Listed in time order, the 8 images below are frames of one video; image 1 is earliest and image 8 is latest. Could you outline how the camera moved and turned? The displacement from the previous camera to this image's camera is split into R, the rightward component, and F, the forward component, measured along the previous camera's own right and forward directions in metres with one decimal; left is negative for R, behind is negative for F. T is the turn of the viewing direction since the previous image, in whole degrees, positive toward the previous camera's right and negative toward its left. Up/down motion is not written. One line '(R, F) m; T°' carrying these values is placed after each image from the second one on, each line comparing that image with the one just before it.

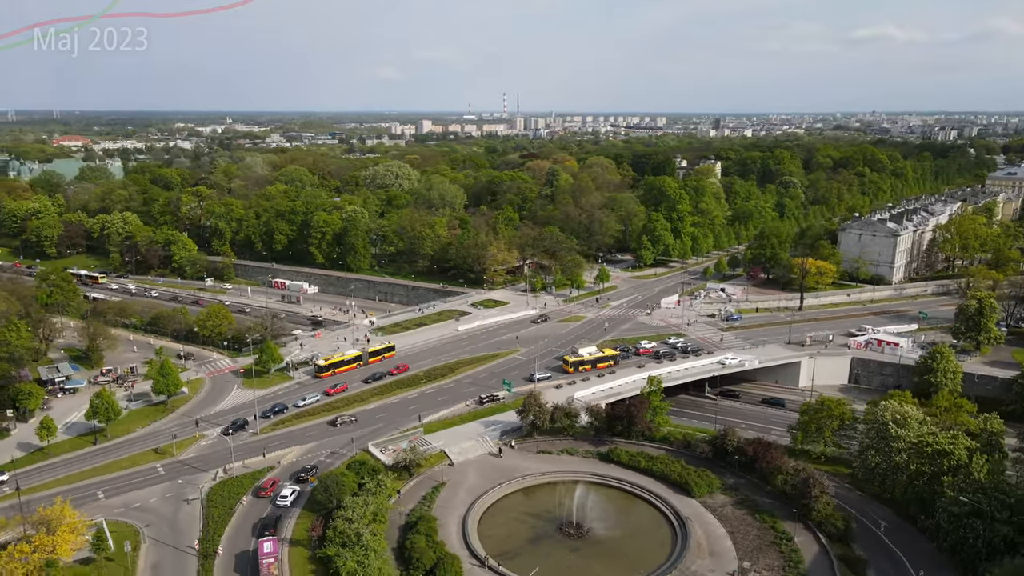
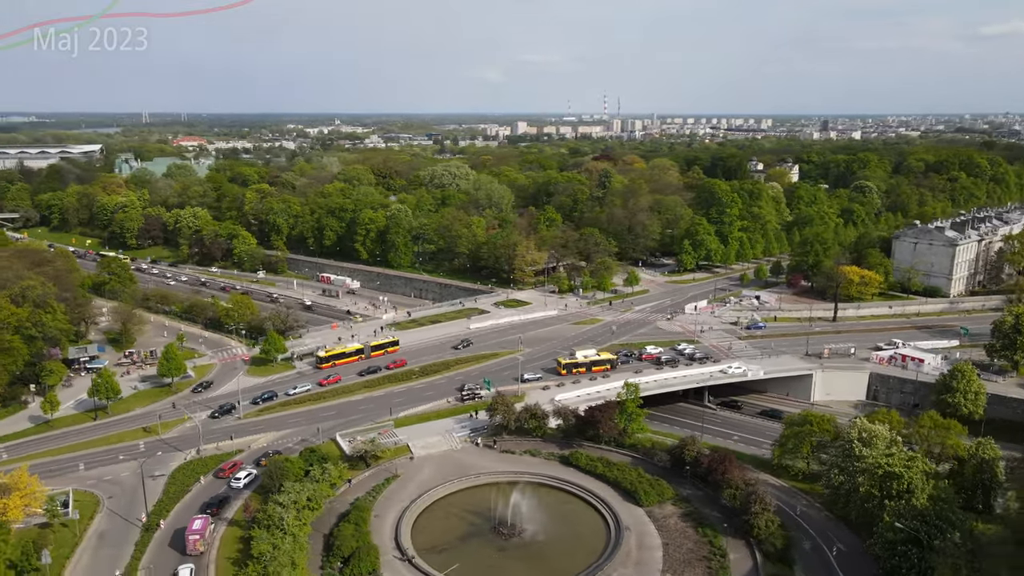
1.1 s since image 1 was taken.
(+6.6, +0.4) m; -7°
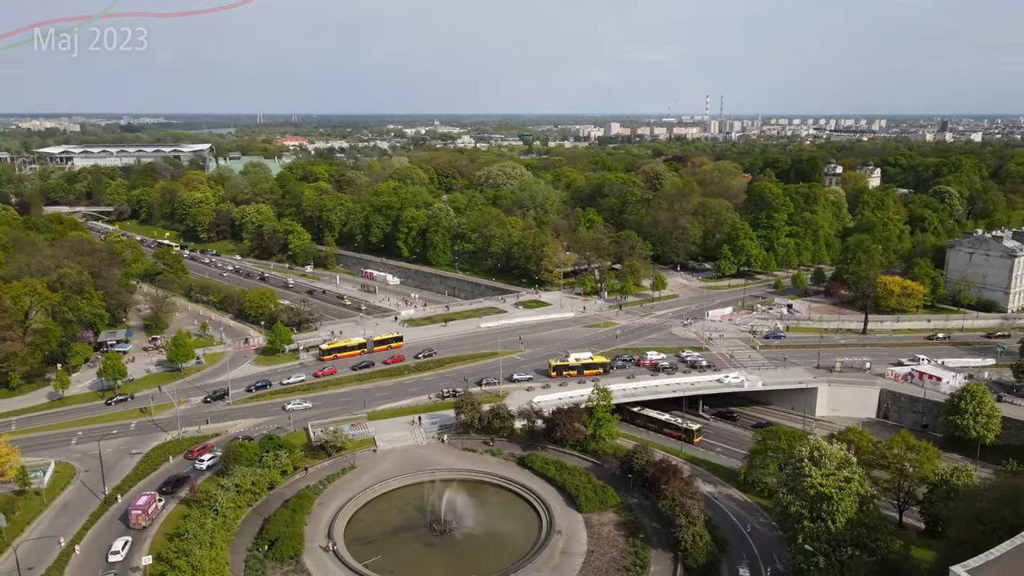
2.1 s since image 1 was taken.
(+6.6, +0.3) m; -7°
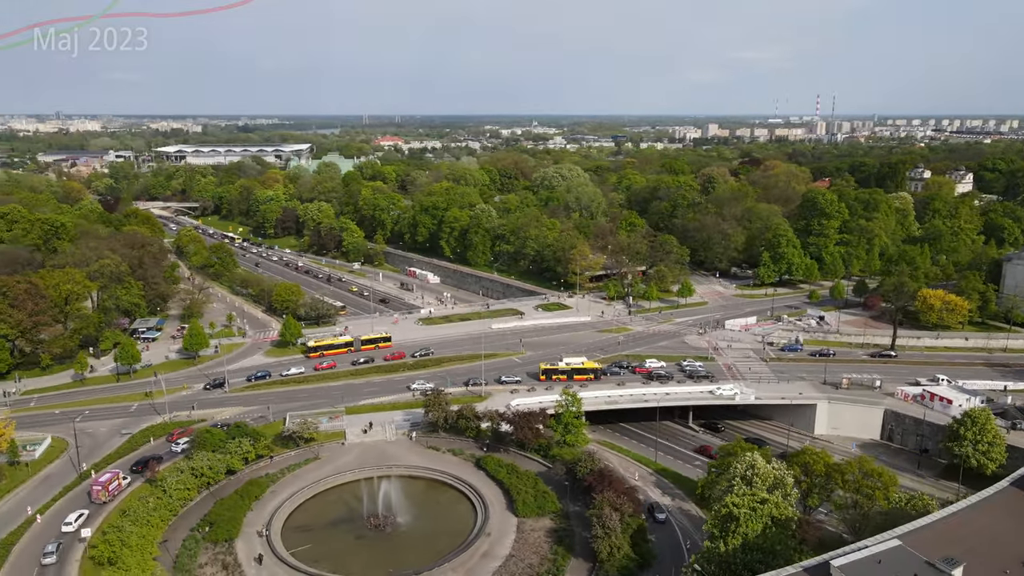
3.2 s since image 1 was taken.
(+6.7, +0.2) m; -7°
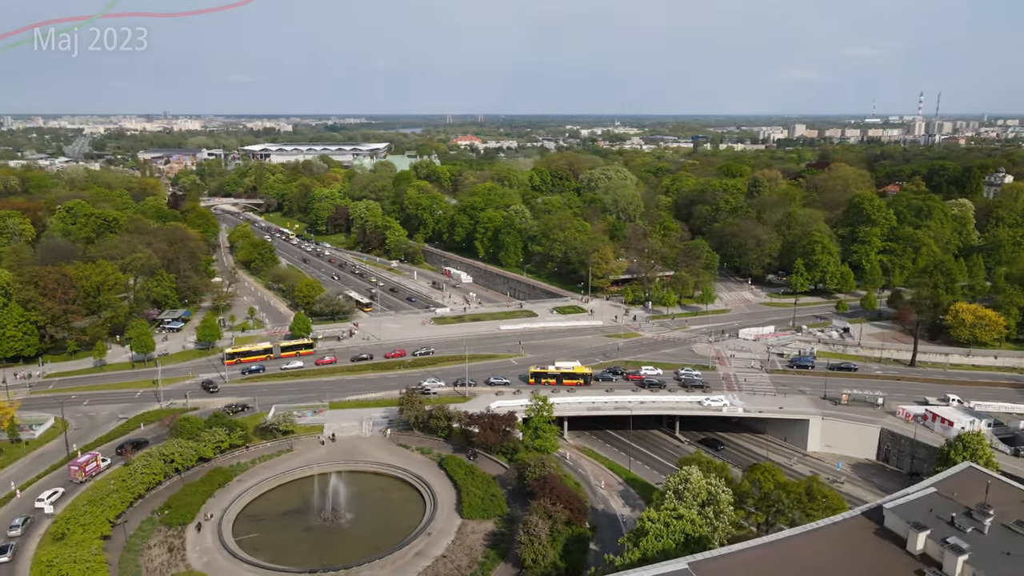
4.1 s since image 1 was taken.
(+5.7, +0.2) m; -6°
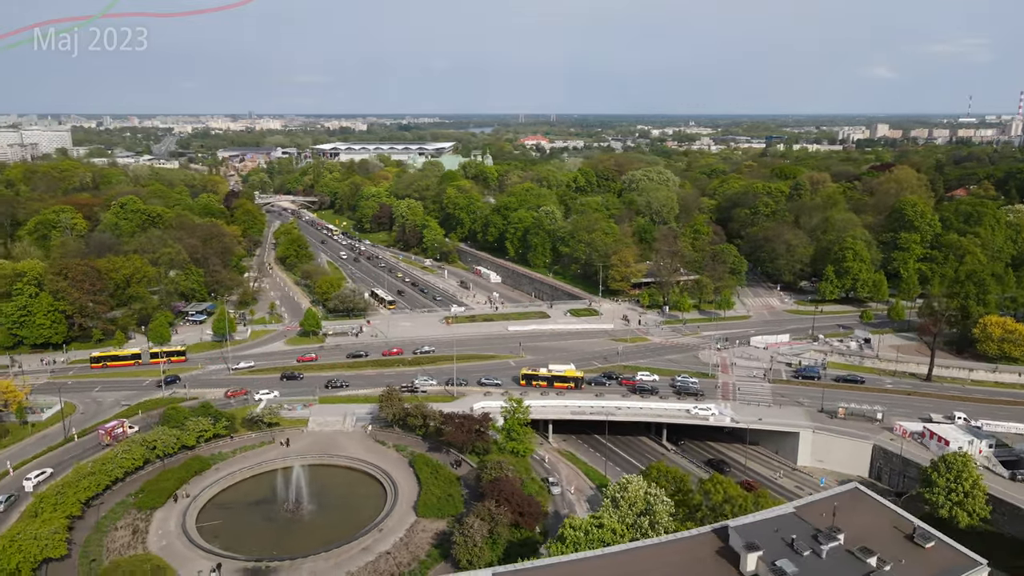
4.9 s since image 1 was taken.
(+4.9, +0.1) m; -5°
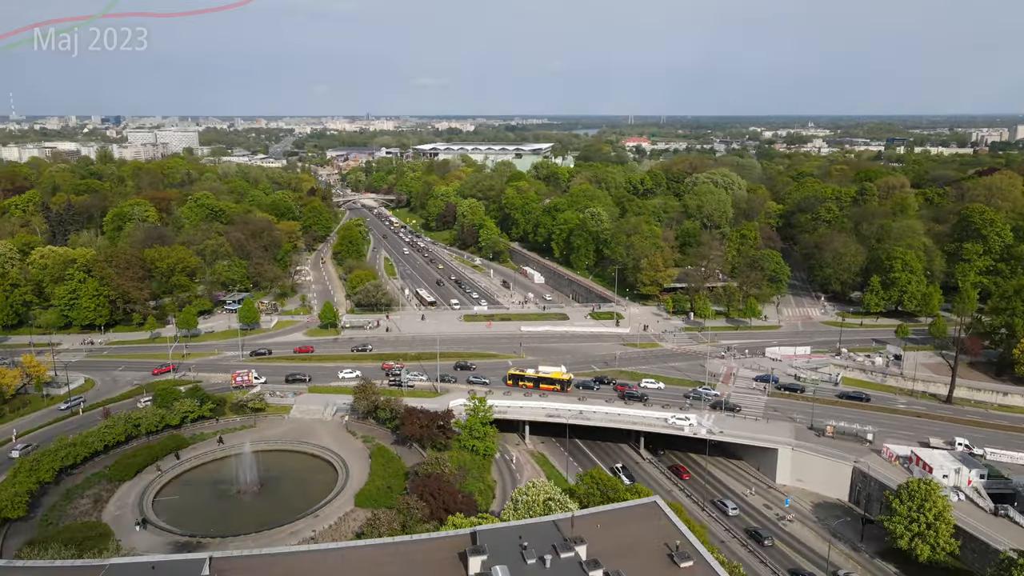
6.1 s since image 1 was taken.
(+7.4, +0.4) m; -8°
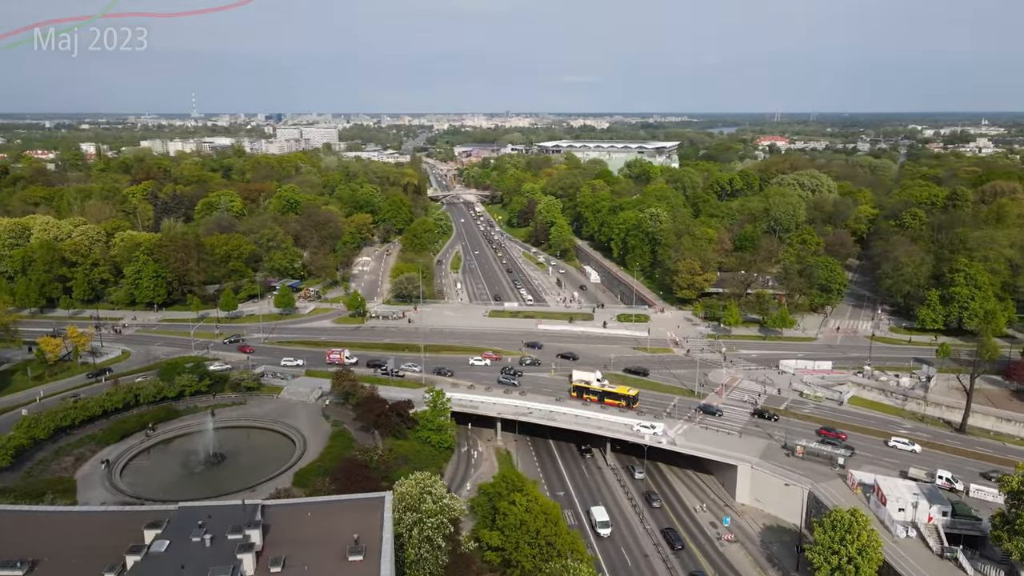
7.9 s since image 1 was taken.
(+9.3, +0.5) m; -10°
